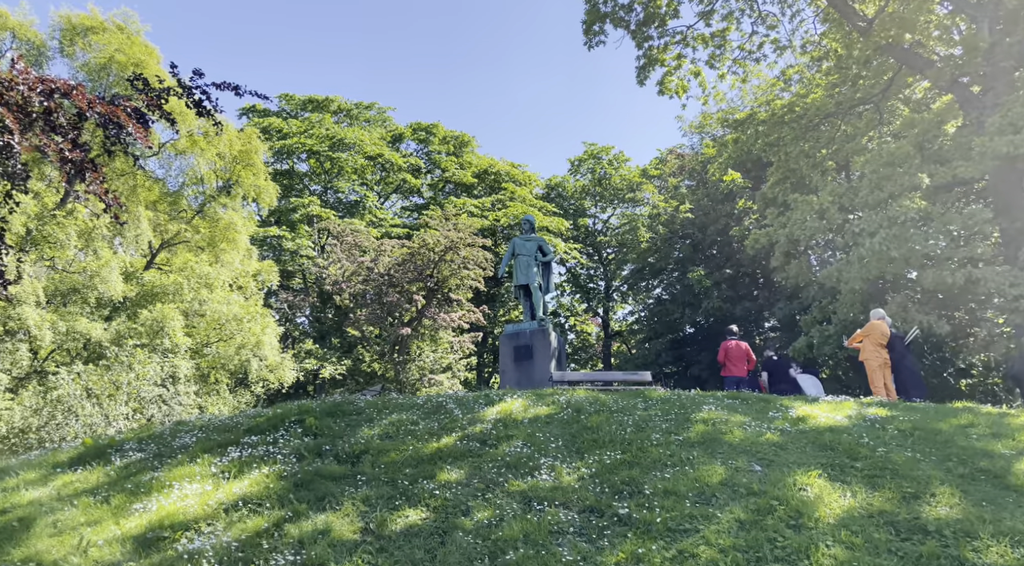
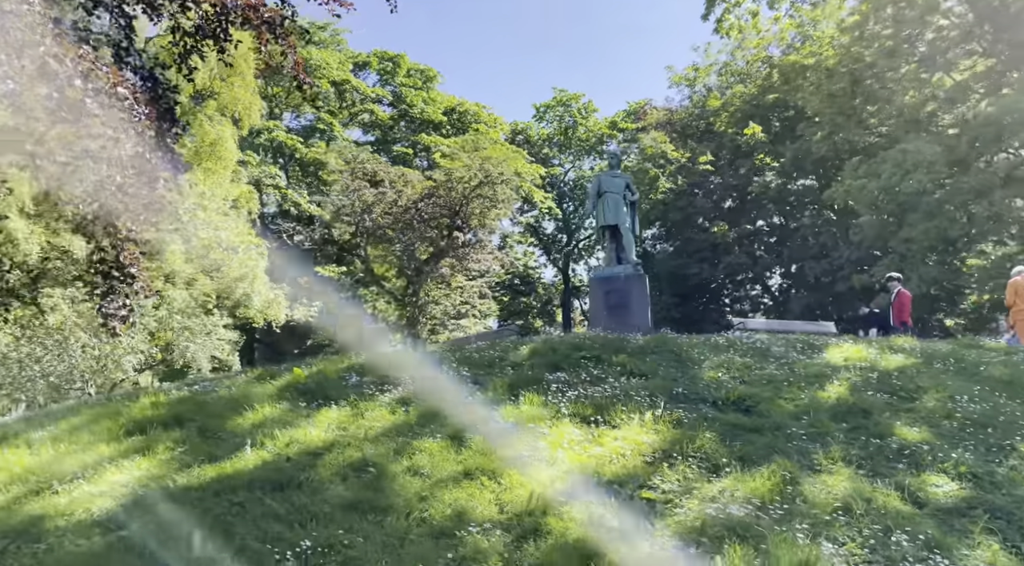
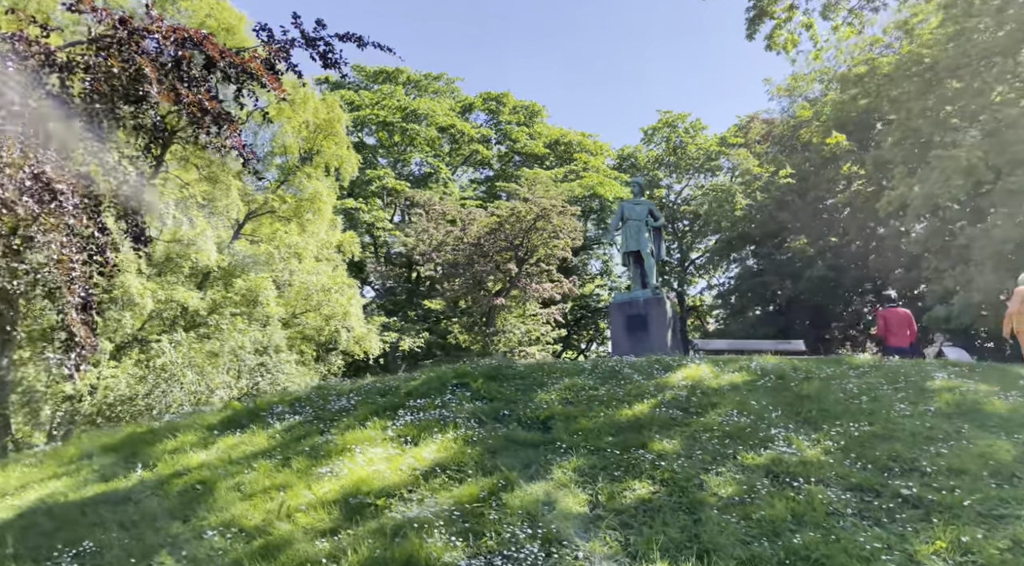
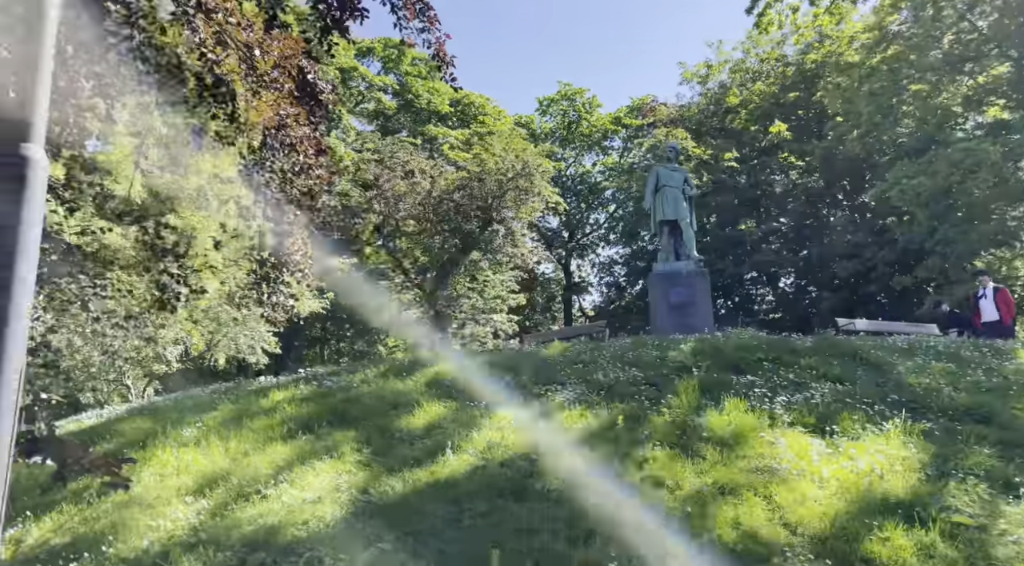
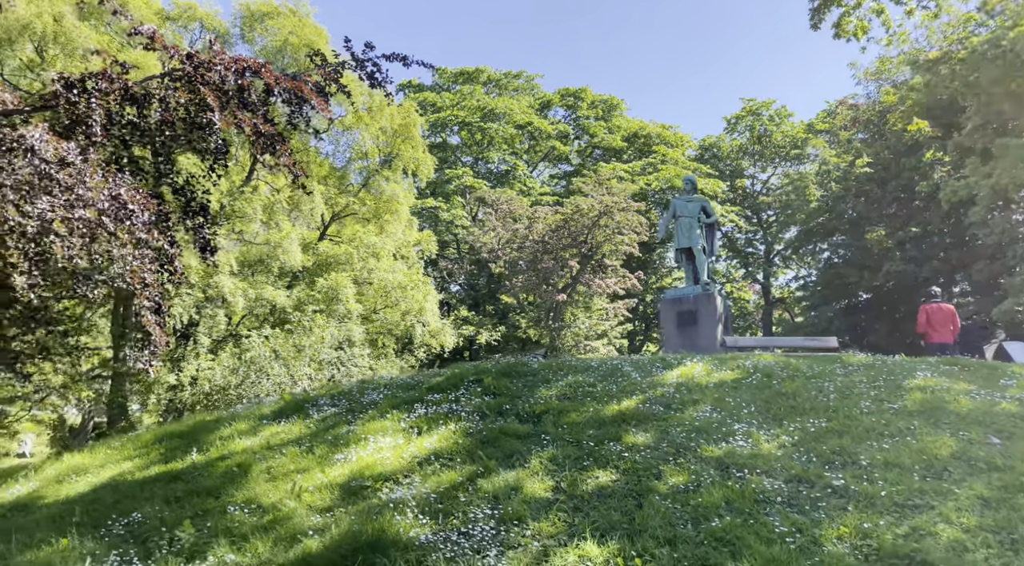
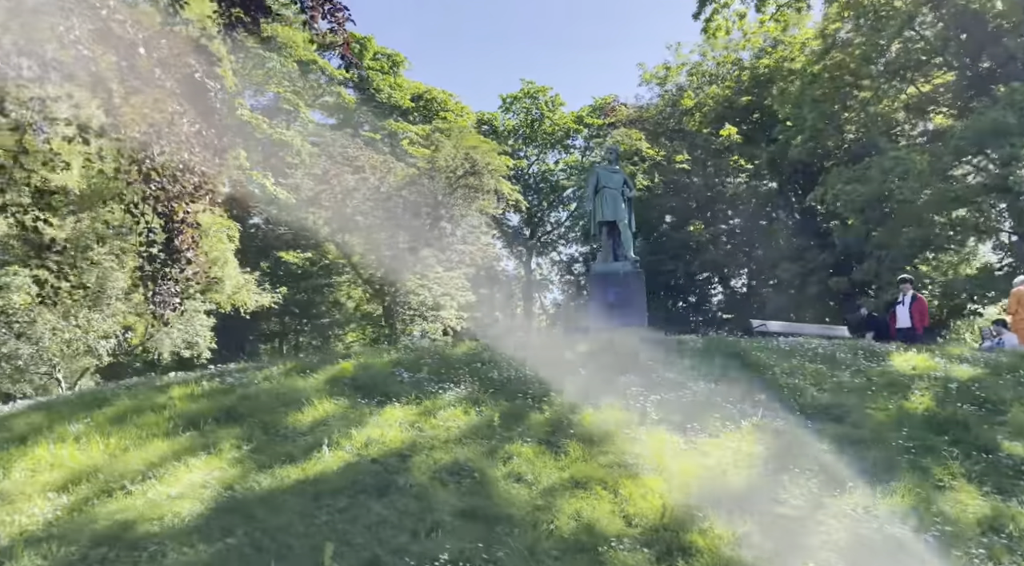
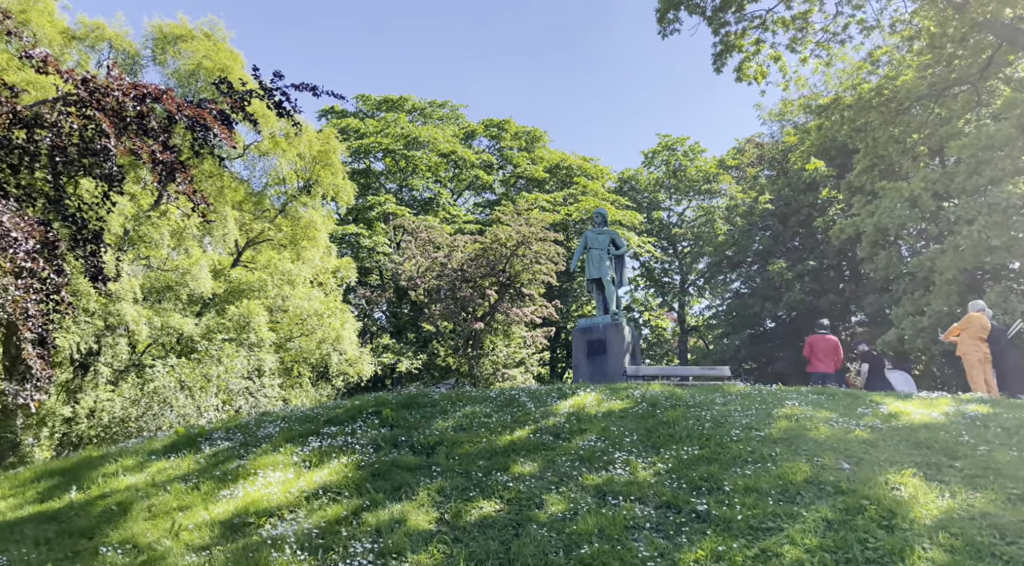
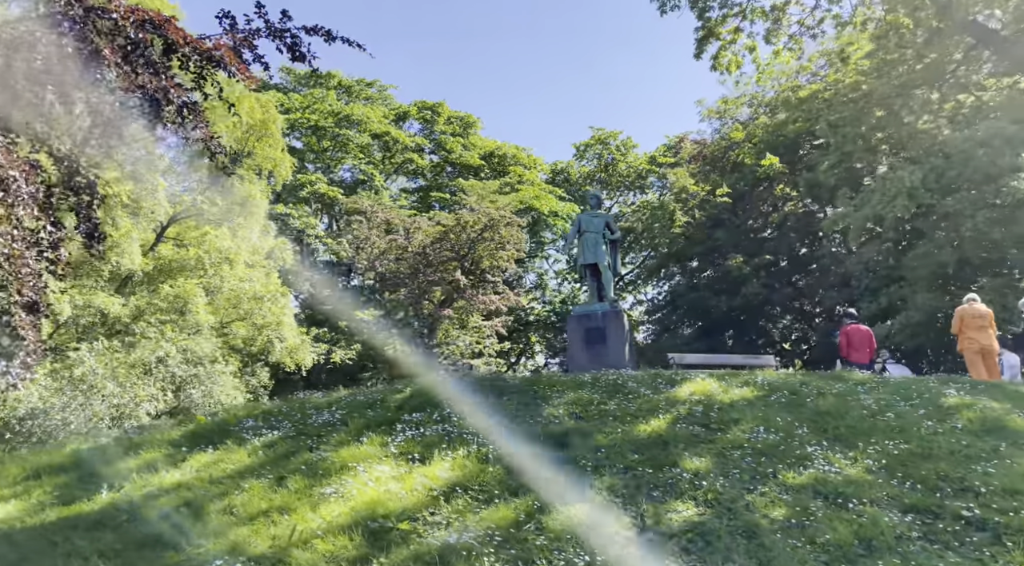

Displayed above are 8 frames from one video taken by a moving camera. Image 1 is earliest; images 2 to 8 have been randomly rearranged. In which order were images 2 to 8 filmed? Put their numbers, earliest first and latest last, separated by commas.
7, 5, 3, 8, 2, 6, 4
